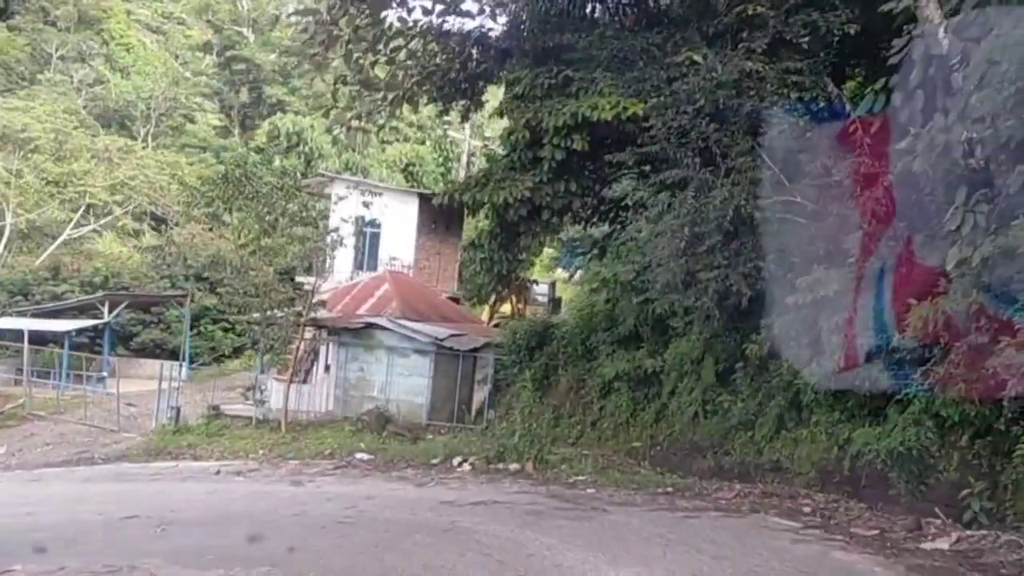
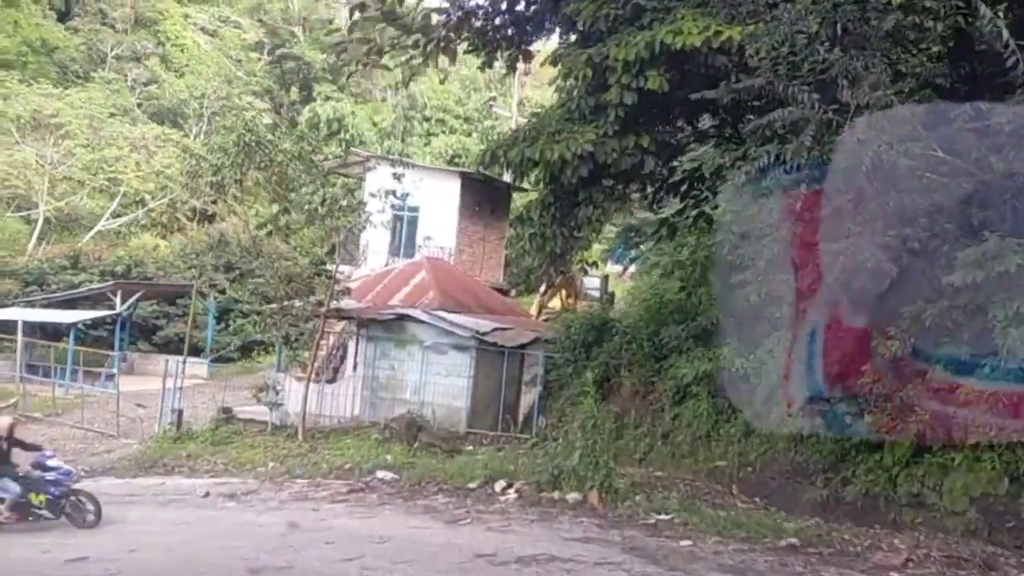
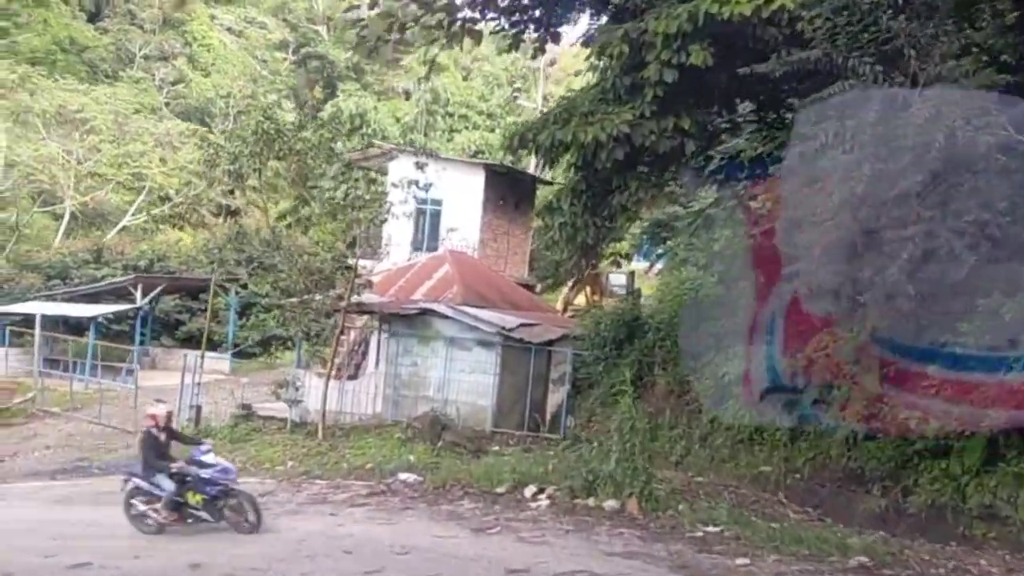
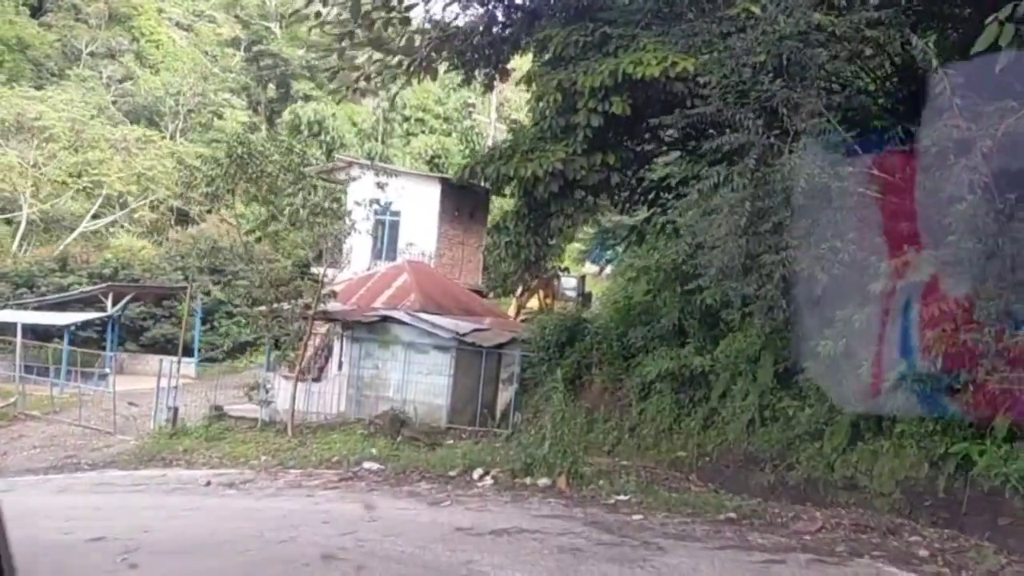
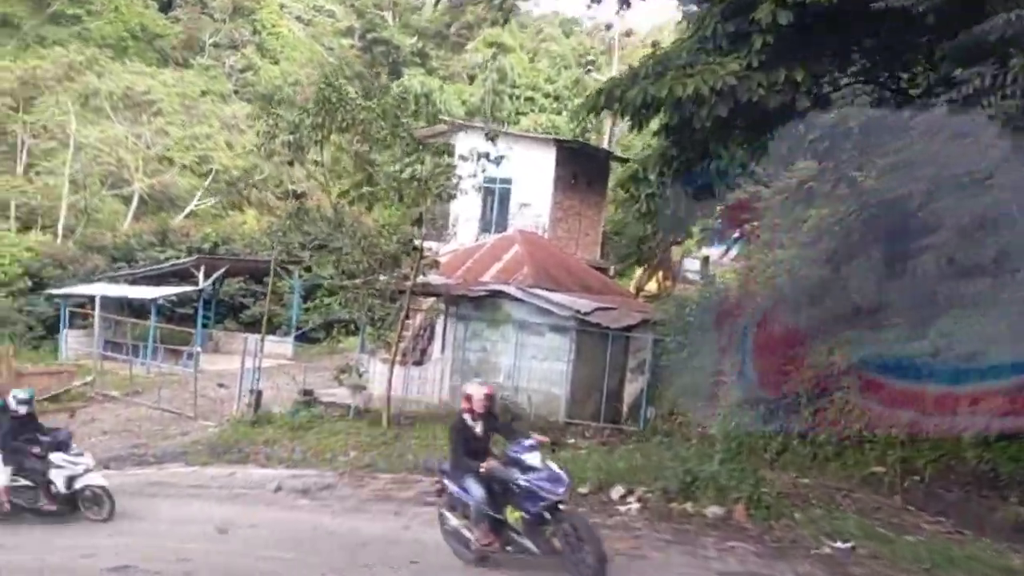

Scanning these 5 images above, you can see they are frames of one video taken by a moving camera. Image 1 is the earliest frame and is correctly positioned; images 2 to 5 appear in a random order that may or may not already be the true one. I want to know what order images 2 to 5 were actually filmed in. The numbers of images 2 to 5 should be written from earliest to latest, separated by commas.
4, 2, 3, 5
